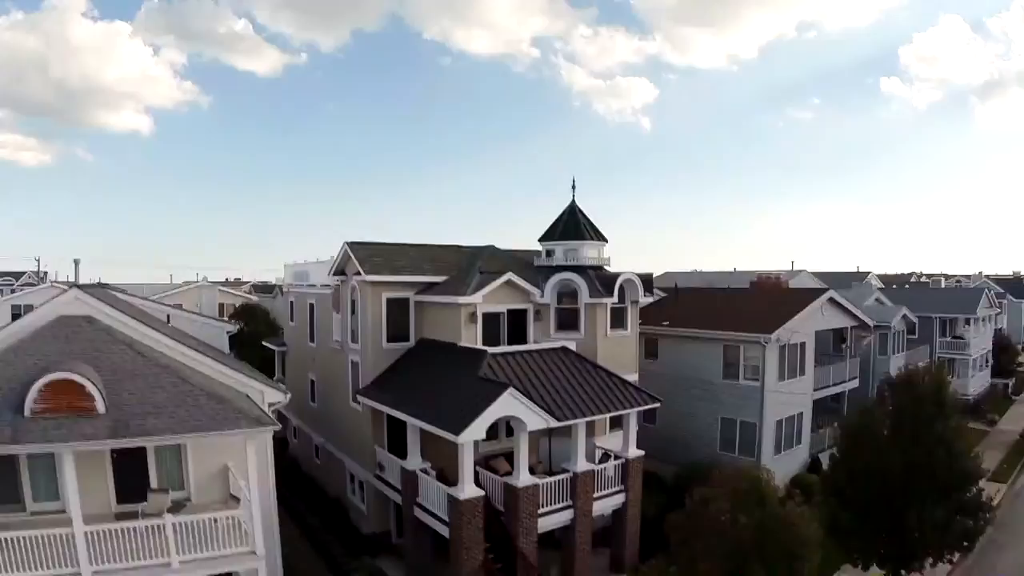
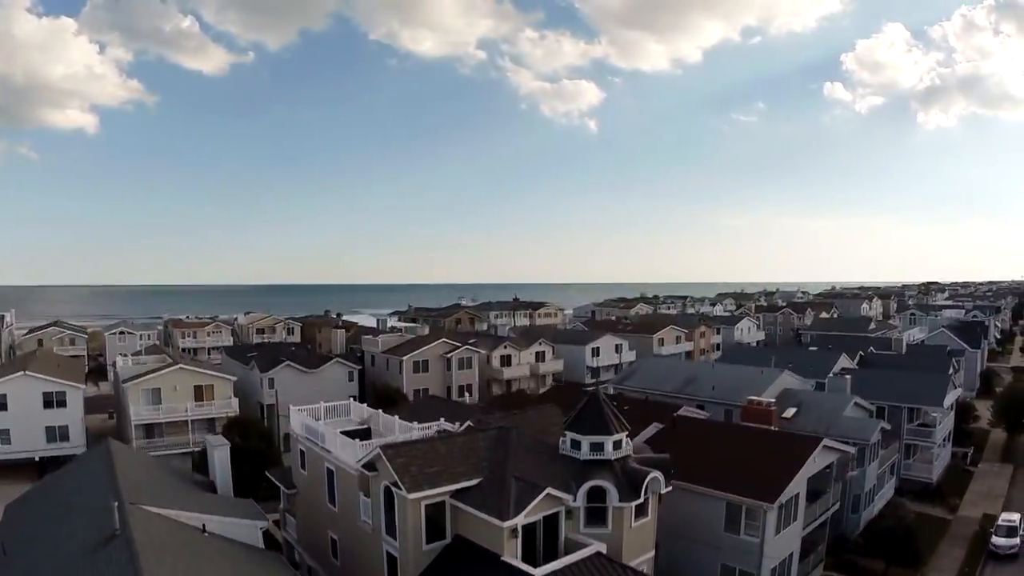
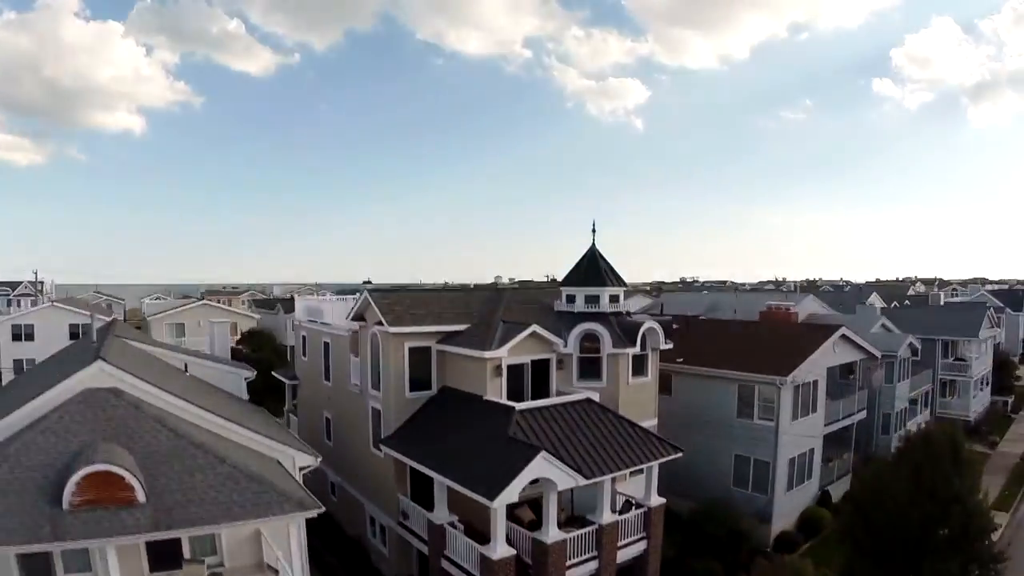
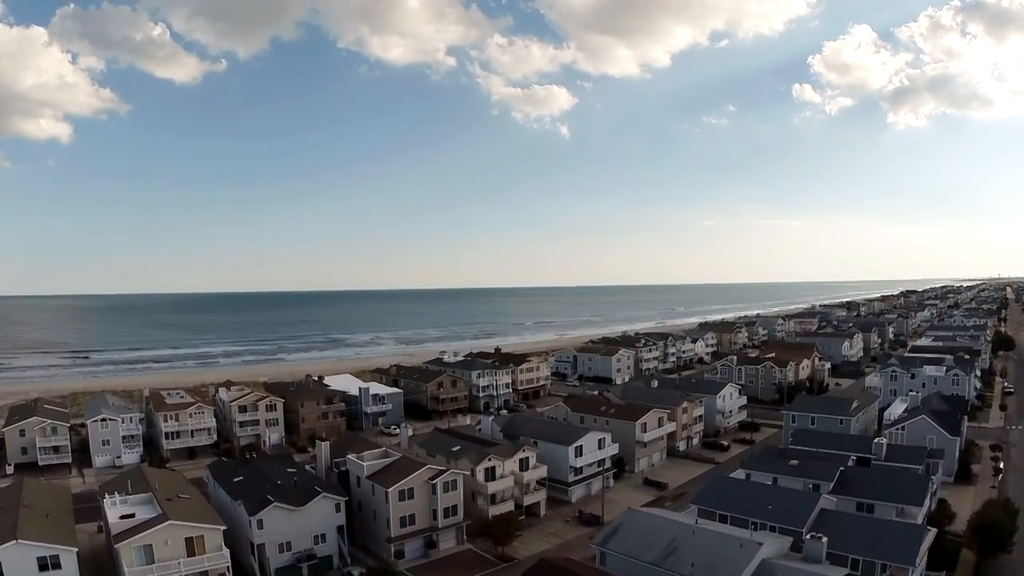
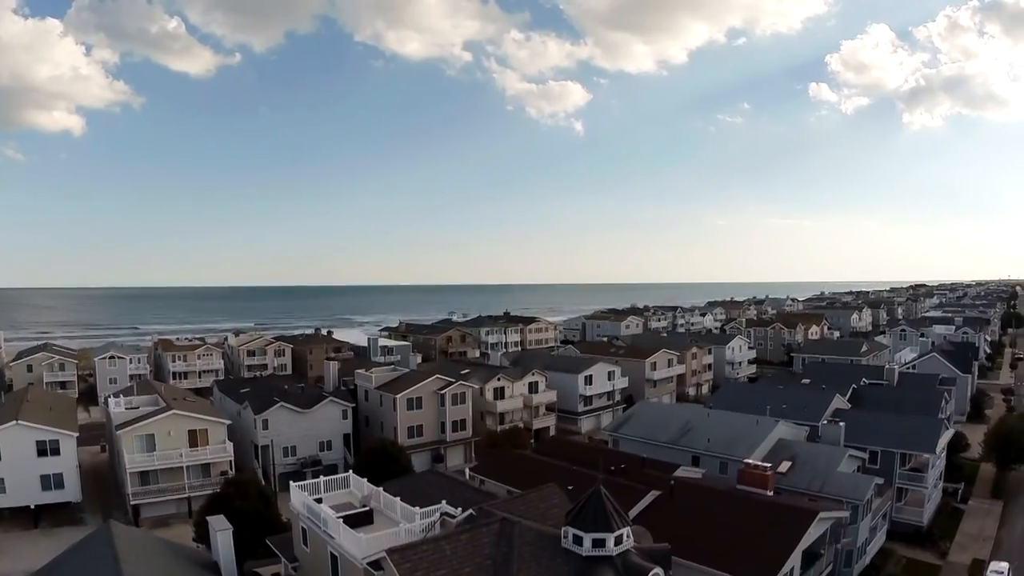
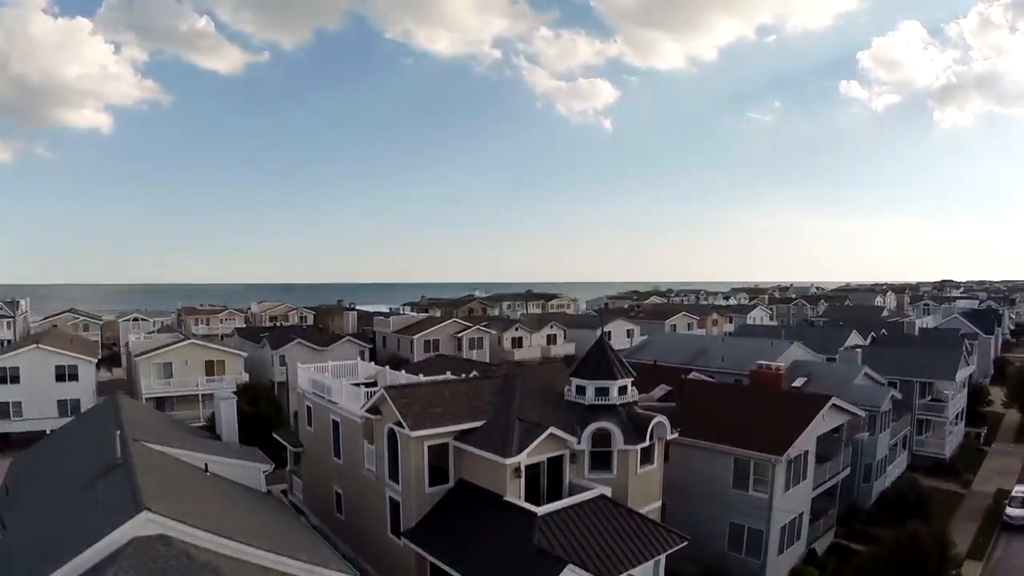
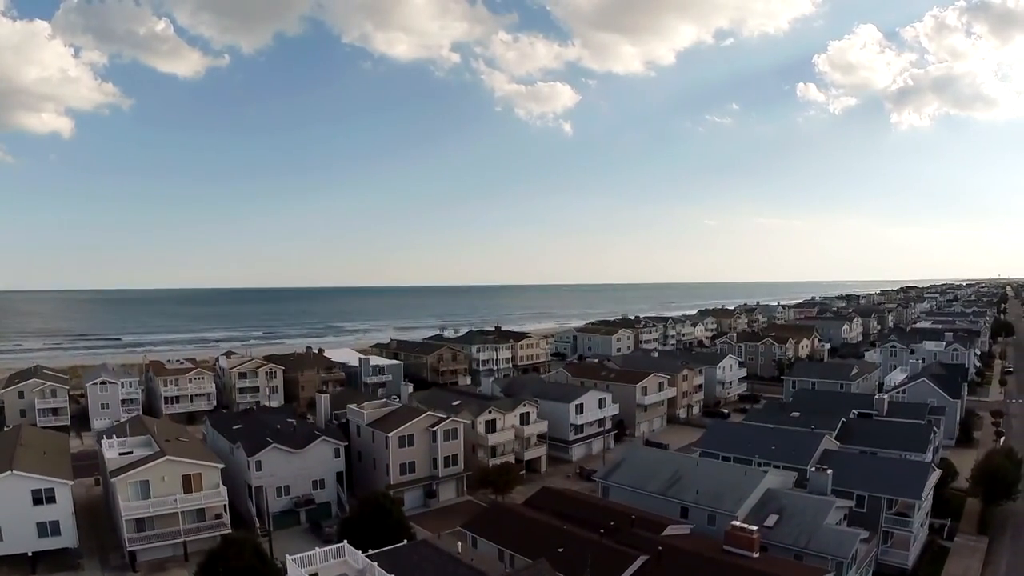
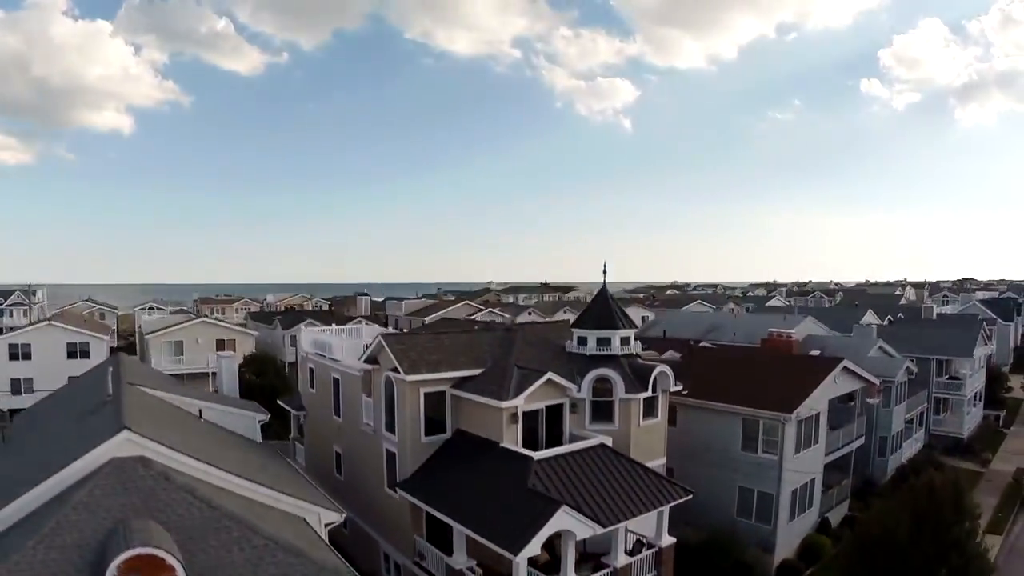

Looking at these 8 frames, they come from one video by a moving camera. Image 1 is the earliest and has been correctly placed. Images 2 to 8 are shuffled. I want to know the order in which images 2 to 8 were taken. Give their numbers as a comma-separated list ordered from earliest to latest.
3, 8, 6, 2, 5, 7, 4
